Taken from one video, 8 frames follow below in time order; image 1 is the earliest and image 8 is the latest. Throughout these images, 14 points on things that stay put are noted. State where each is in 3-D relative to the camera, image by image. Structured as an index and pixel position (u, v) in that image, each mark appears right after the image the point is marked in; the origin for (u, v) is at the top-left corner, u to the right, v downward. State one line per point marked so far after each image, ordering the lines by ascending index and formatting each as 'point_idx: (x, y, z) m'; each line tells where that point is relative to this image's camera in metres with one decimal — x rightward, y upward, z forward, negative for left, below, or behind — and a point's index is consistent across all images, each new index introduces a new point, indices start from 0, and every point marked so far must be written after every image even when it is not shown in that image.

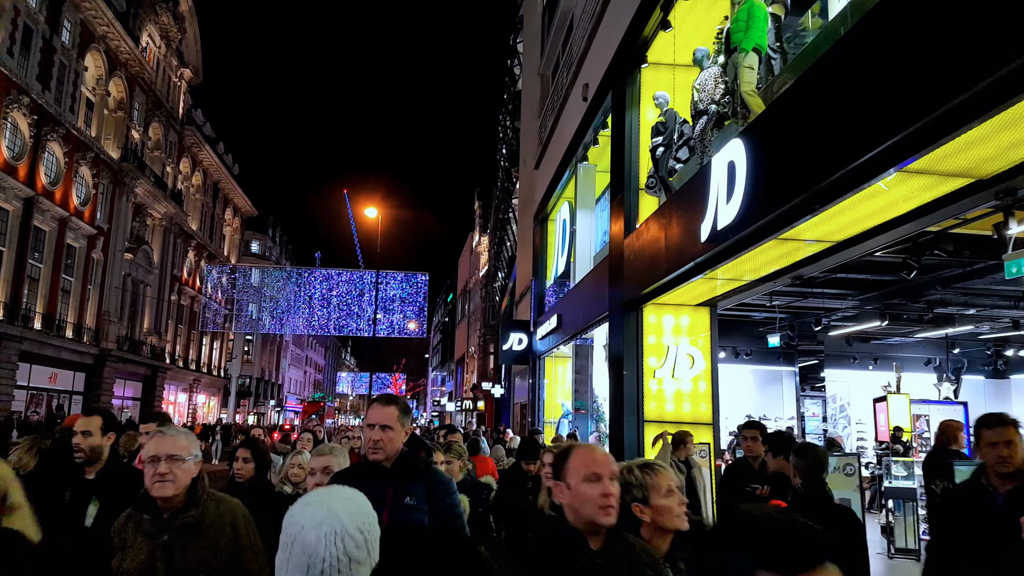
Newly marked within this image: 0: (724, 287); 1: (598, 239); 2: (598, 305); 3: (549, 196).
0: (+2.4, 0.0, +9.0) m
1: (+1.7, +1.0, +14.7) m
2: (+1.4, -0.3, +12.3) m
3: (+0.8, +2.1, +17.8) m
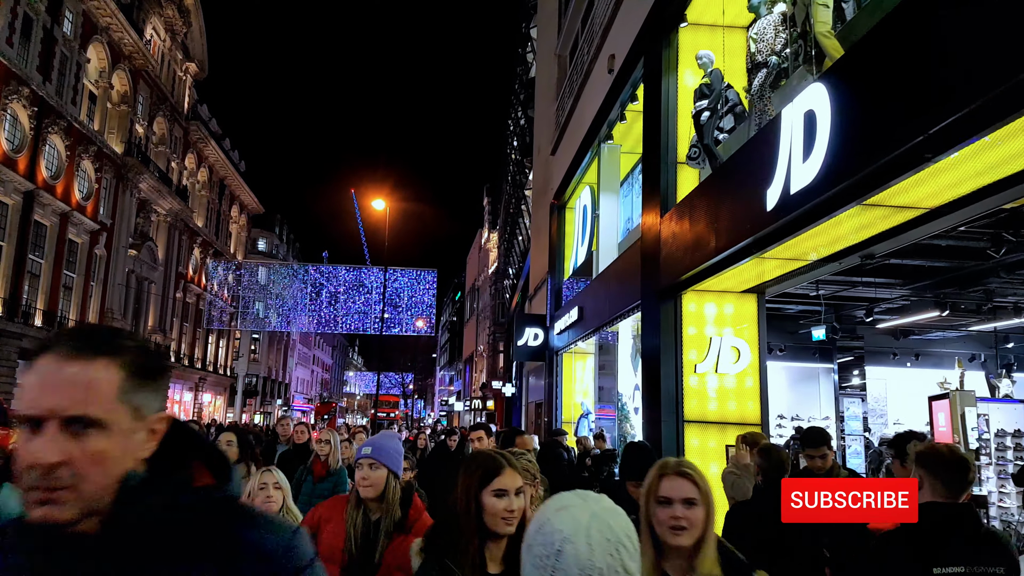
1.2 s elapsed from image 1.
0: (+2.7, +0.2, +7.9) m
1: (+2.0, +1.2, +13.7) m
2: (+1.7, -0.1, +11.3) m
3: (+1.2, +2.3, +16.8) m
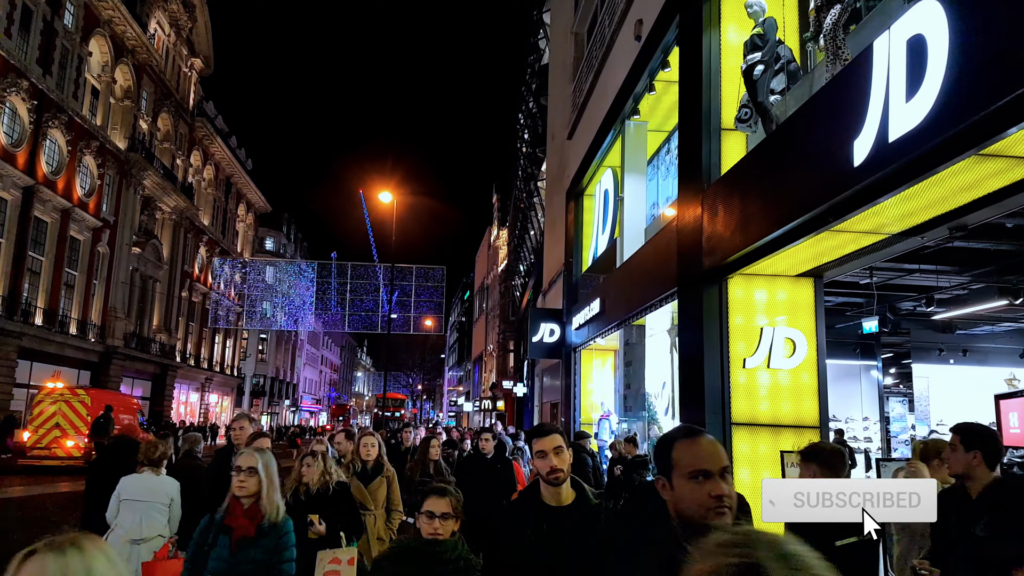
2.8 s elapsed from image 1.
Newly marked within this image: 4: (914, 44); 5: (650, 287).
0: (+2.9, +0.3, +6.9) m
1: (+2.3, +1.3, +12.6) m
2: (+1.9, +0.1, +10.2) m
3: (+1.5, +2.4, +15.7) m
4: (+2.3, +1.4, +4.5) m
5: (+1.9, 0.0, +10.6) m
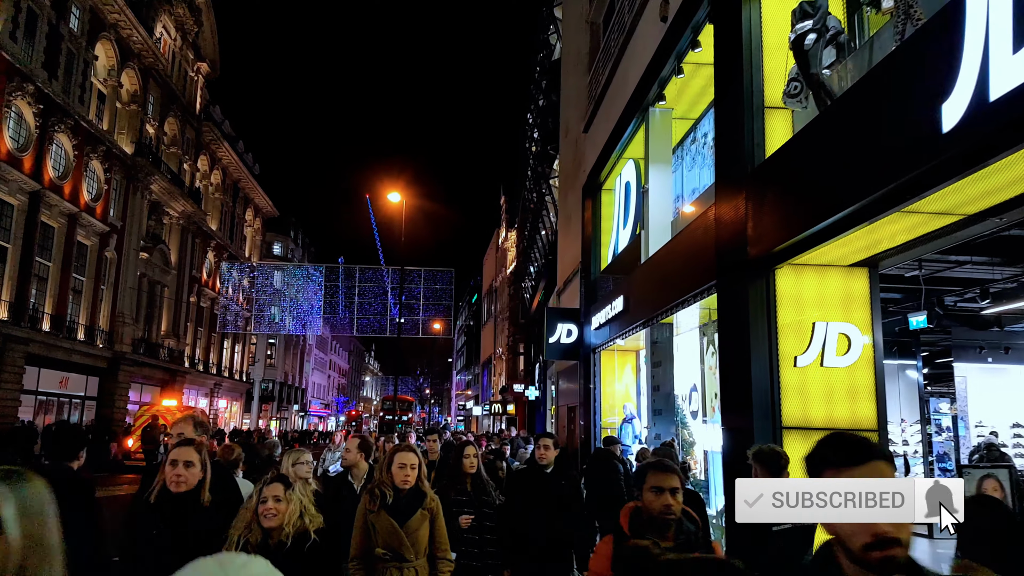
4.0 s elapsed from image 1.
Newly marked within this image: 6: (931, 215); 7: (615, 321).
0: (+3.1, +0.4, +6.4) m
1: (+2.6, +1.4, +12.1) m
2: (+2.2, +0.1, +9.7) m
3: (+1.8, +2.5, +15.3) m
4: (+2.5, +1.5, +4.0) m
5: (+2.2, +0.1, +10.1) m
6: (+3.0, +0.5, +5.8) m
7: (+1.8, -0.6, +13.9) m
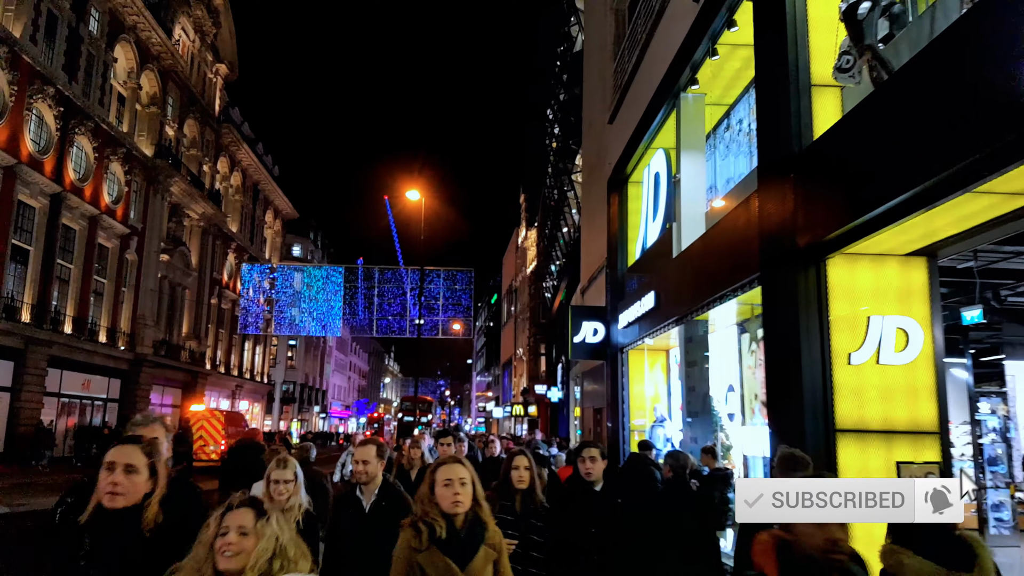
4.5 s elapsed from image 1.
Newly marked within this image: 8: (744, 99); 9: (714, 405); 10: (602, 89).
0: (+3.4, +0.5, +5.9) m
1: (+3.0, +1.5, +11.6) m
2: (+2.6, +0.2, +9.2) m
3: (+2.2, +2.6, +14.8) m
4: (+2.7, +1.6, +3.6) m
5: (+2.6, +0.2, +9.7) m
6: (+3.3, +0.6, +5.3) m
7: (+2.2, -0.5, +13.5) m
8: (+3.2, +2.7, +11.4) m
9: (+3.1, -1.7, +12.0) m
10: (+2.1, +4.6, +18.4) m
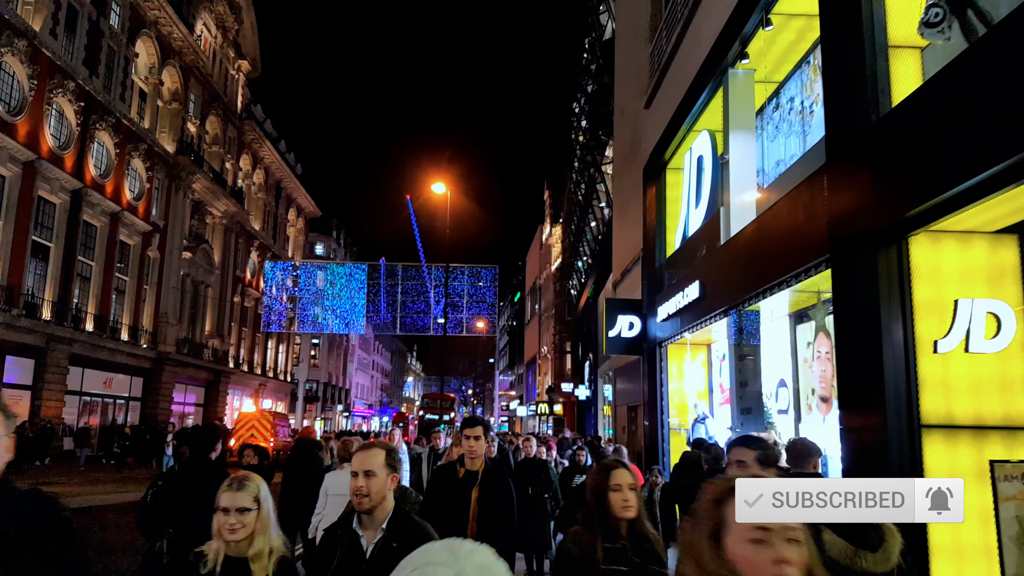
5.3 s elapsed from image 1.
0: (+3.7, +0.7, +4.9) m
1: (+3.4, +1.6, +10.7) m
2: (+2.9, +0.4, +8.2) m
3: (+2.8, +2.7, +13.8) m
4: (+2.9, +1.7, +2.6) m
5: (+3.0, +0.3, +8.7) m
6: (+3.5, +0.8, +4.3) m
7: (+2.7, -0.3, +12.5) m
8: (+3.7, +2.8, +10.4) m
9: (+3.5, -1.6, +11.0) m
10: (+2.7, +4.7, +17.4) m
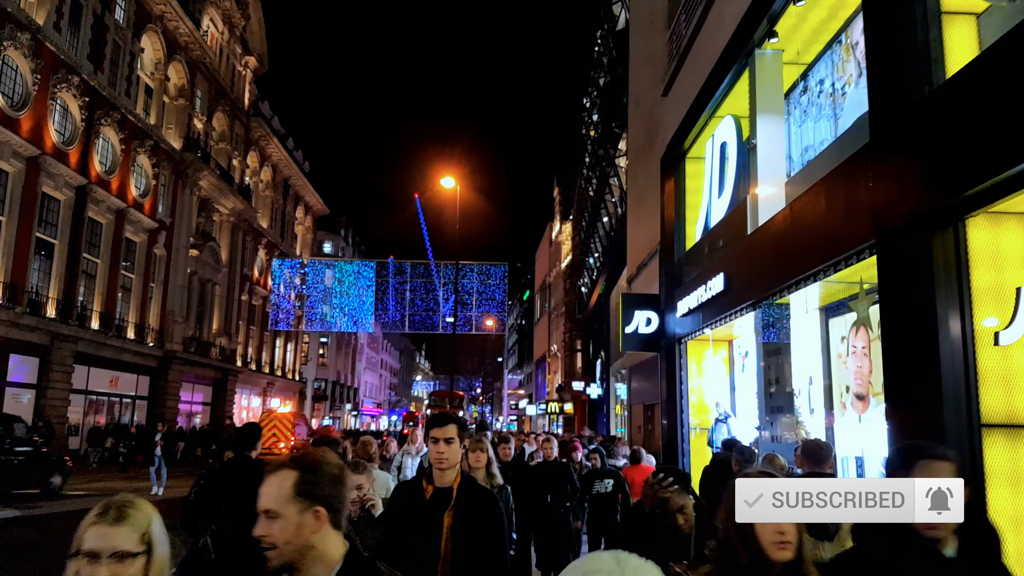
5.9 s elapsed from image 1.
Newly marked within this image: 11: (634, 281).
0: (+3.8, +0.7, +4.3) m
1: (+3.6, +1.7, +10.1) m
2: (+3.1, +0.5, +7.6) m
3: (+3.0, +2.8, +13.2) m
4: (+3.0, +1.8, +2.0) m
5: (+3.1, +0.4, +8.1) m
6: (+3.7, +0.9, +3.7) m
7: (+2.9, -0.2, +11.9) m
8: (+3.8, +2.9, +9.8) m
9: (+3.7, -1.5, +10.4) m
10: (+3.0, +4.8, +16.8) m
11: (+2.9, +0.2, +18.8) m
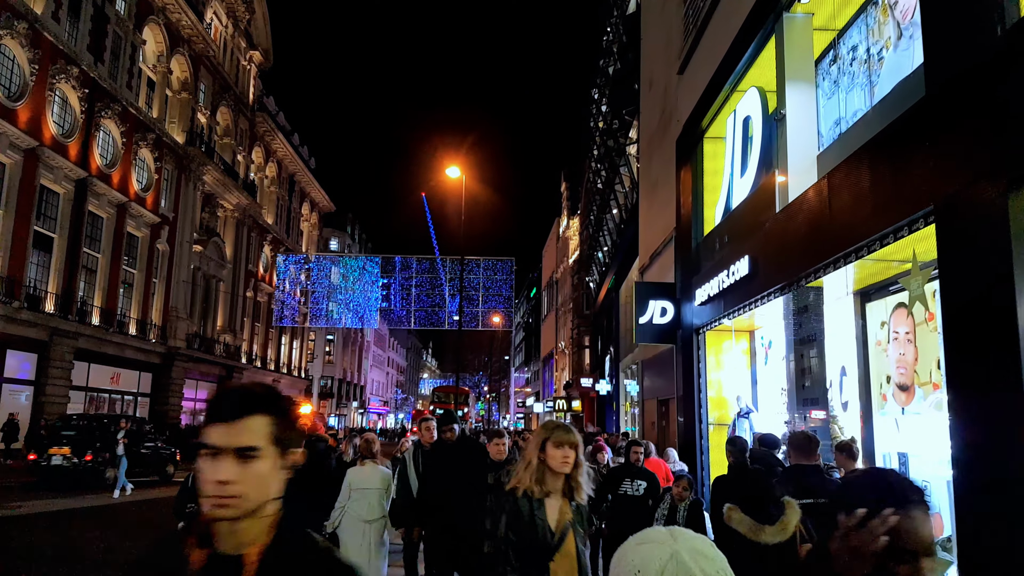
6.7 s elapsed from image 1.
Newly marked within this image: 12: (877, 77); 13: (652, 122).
0: (+3.8, +0.9, +3.5) m
1: (+3.7, +1.9, +9.3) m
2: (+3.2, +0.6, +6.9) m
3: (+3.1, +3.0, +12.5) m
4: (+3.0, +2.0, +1.2) m
5: (+3.2, +0.6, +7.4) m
6: (+3.7, +1.0, +2.9) m
7: (+3.1, 0.0, +11.2) m
8: (+3.9, +3.1, +9.1) m
9: (+3.8, -1.3, +9.6) m
10: (+3.1, +5.0, +16.0) m
11: (+3.0, +0.4, +18.1) m
12: (+3.9, +2.2, +8.3) m
13: (+3.1, +3.7, +17.8) m
